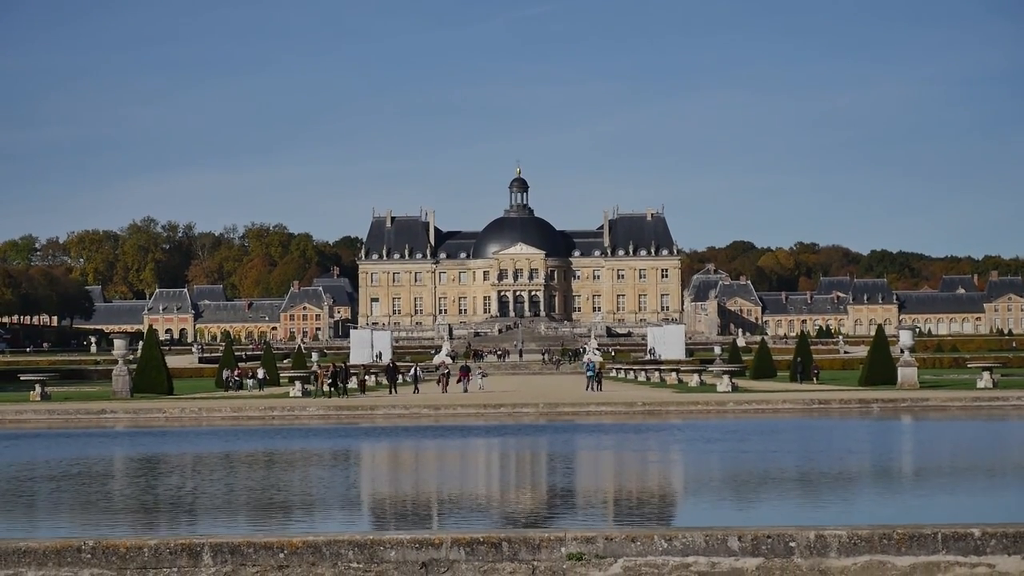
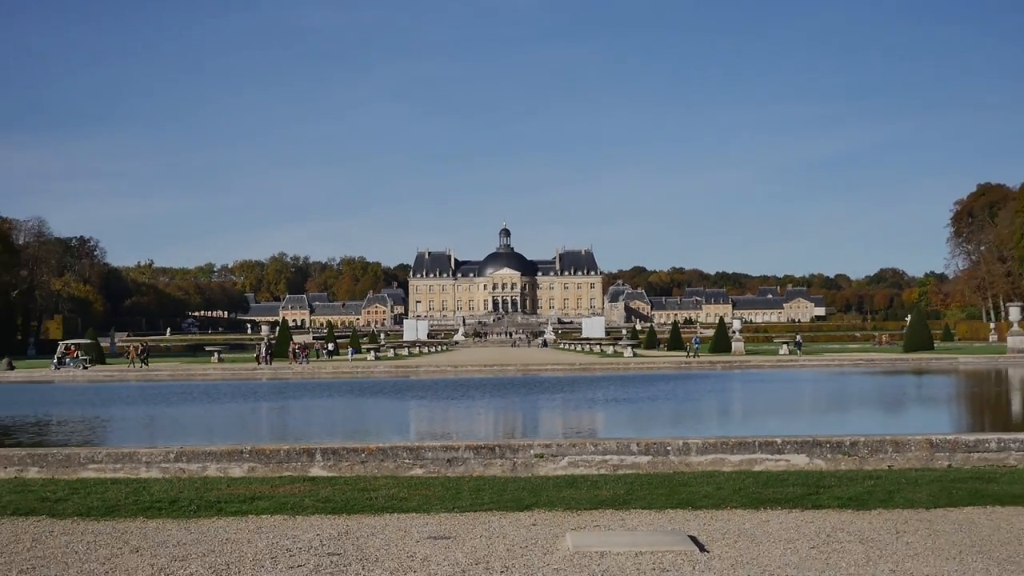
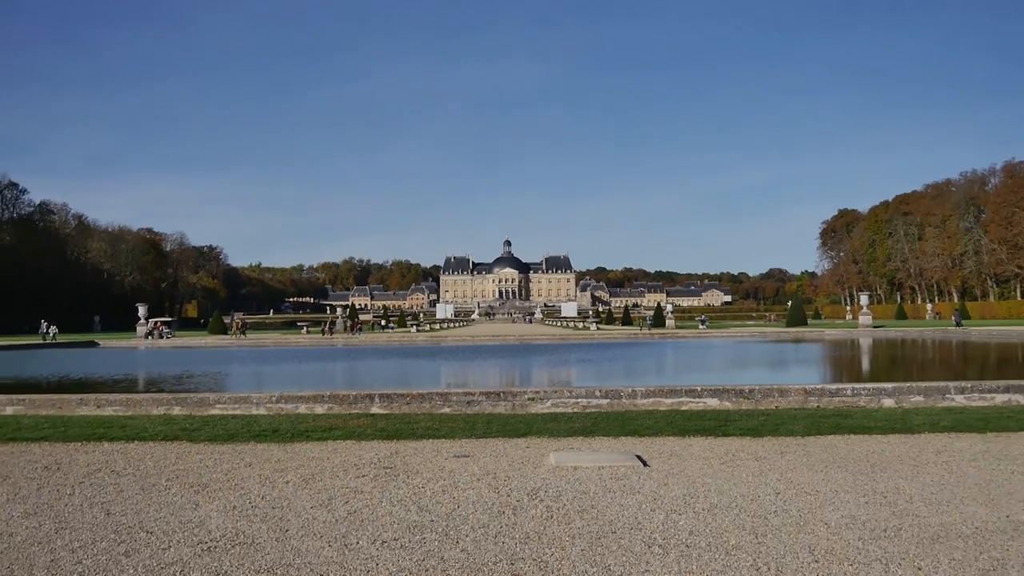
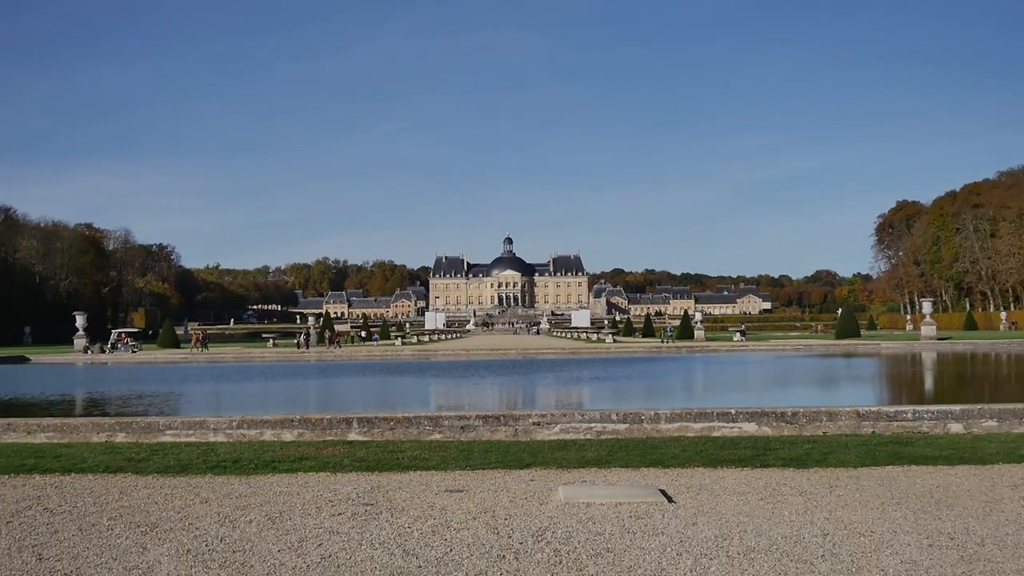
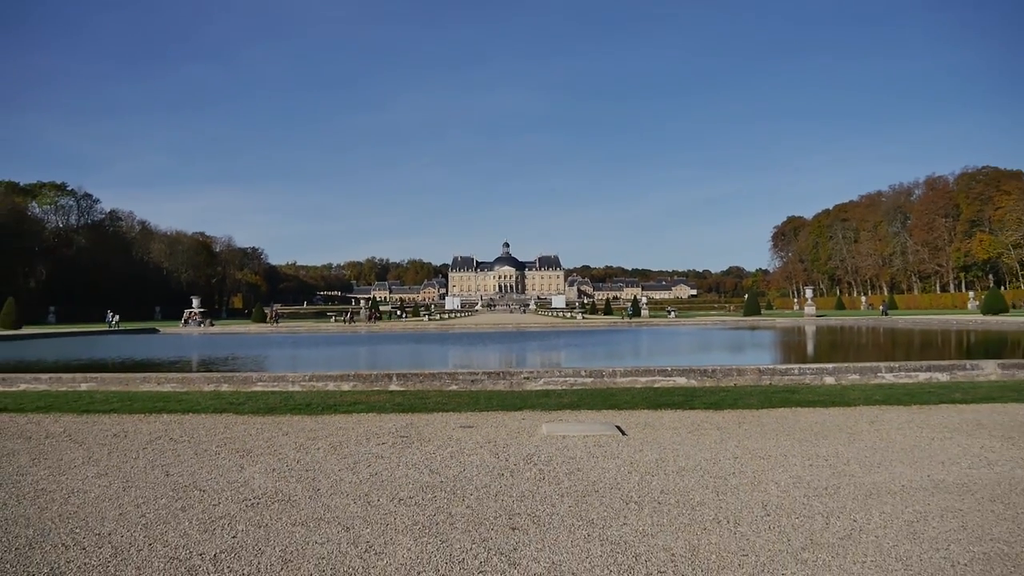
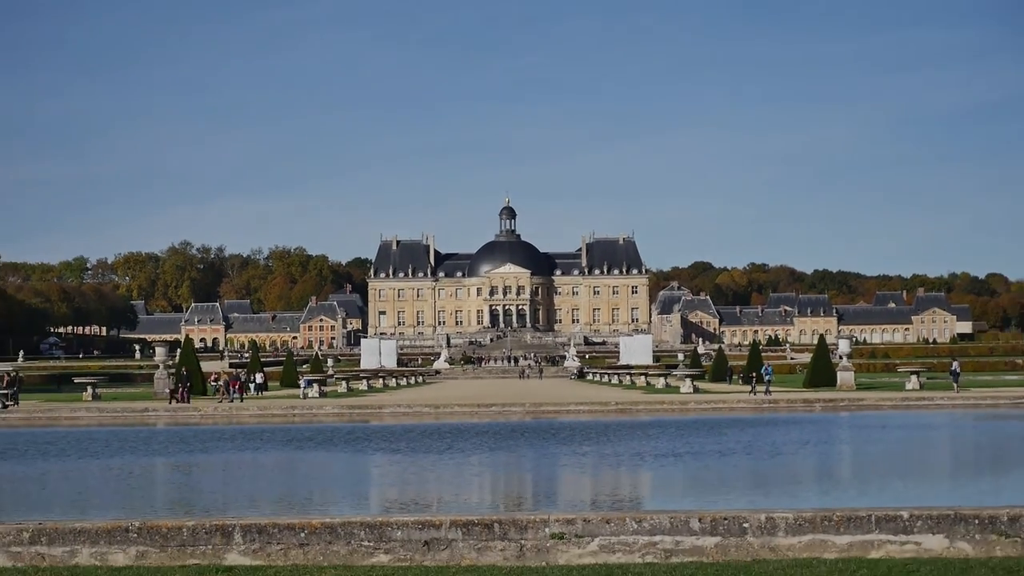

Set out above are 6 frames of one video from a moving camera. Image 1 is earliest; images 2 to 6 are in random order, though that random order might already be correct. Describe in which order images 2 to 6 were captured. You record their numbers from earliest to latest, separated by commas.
6, 2, 4, 3, 5
